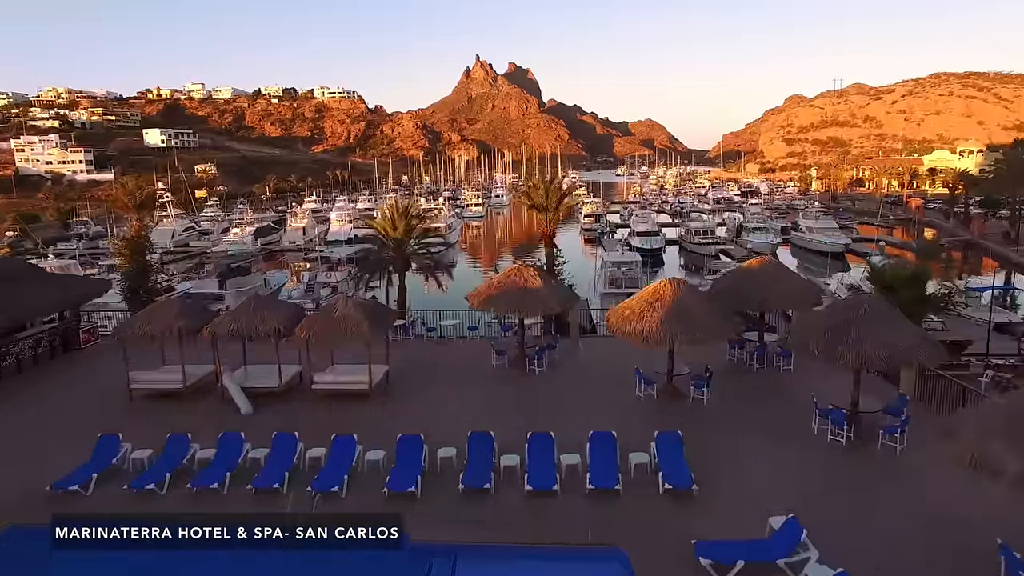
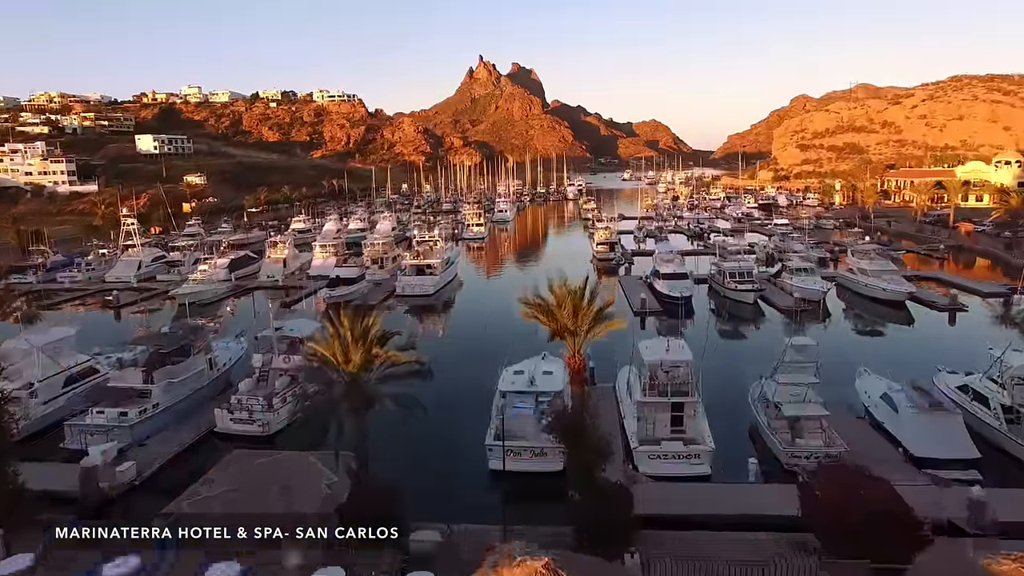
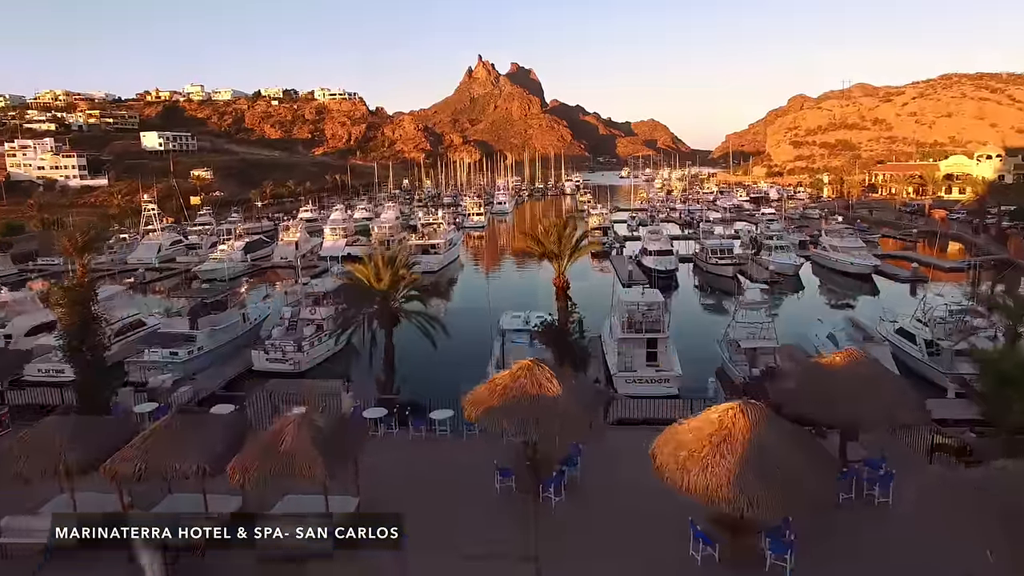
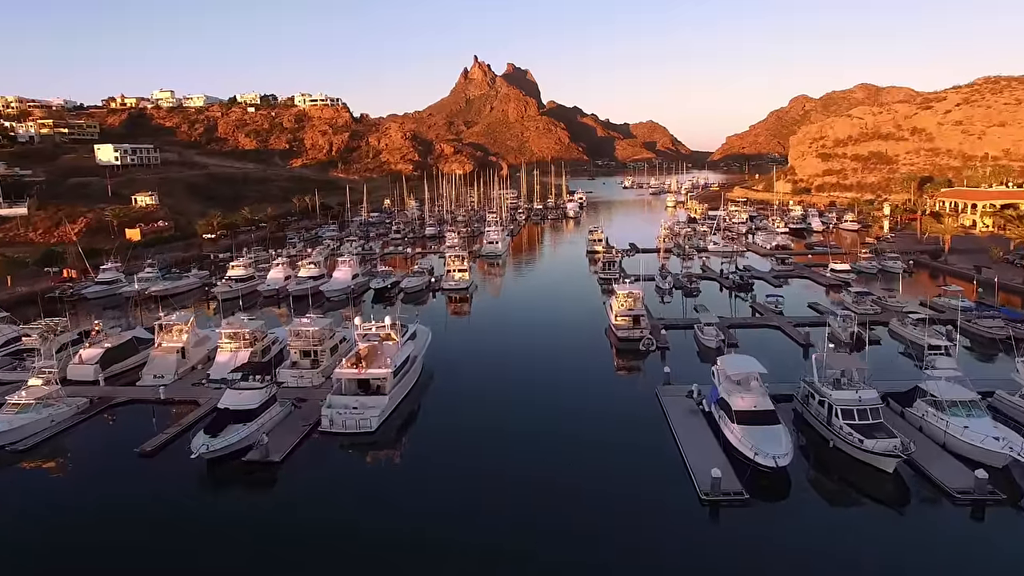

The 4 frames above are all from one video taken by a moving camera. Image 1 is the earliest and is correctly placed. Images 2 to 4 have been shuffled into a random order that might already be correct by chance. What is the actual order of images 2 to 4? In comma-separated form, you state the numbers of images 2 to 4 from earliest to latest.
3, 2, 4
